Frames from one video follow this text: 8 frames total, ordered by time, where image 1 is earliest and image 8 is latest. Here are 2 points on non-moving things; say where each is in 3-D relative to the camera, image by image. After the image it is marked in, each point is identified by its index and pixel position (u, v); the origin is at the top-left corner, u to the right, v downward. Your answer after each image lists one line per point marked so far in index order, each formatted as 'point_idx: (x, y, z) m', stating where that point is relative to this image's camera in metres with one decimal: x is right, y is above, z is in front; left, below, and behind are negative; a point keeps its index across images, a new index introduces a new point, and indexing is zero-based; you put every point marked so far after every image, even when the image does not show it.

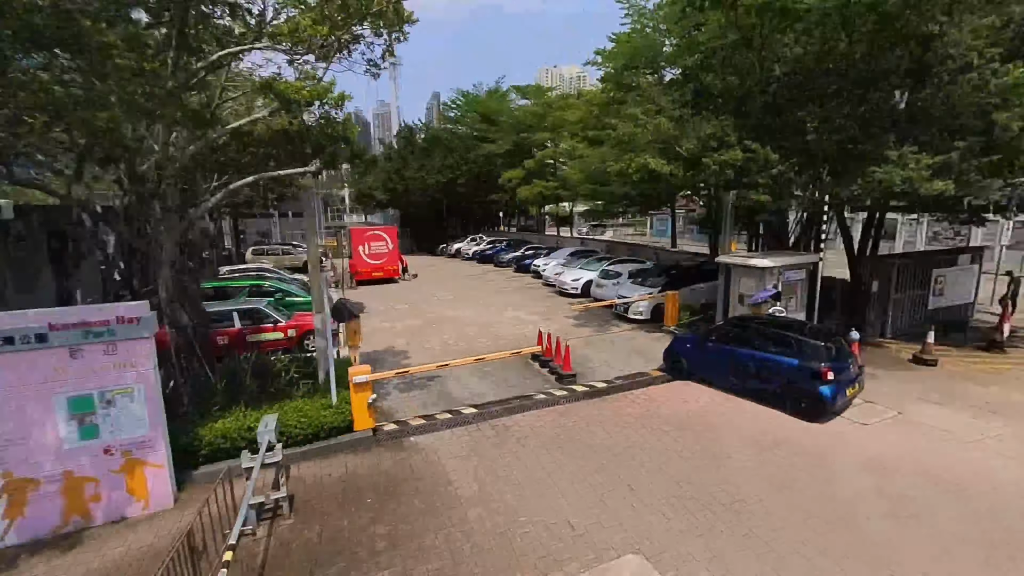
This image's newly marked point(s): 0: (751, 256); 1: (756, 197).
0: (+7.2, +0.9, +9.7) m
1: (+7.2, +2.9, +9.7) m
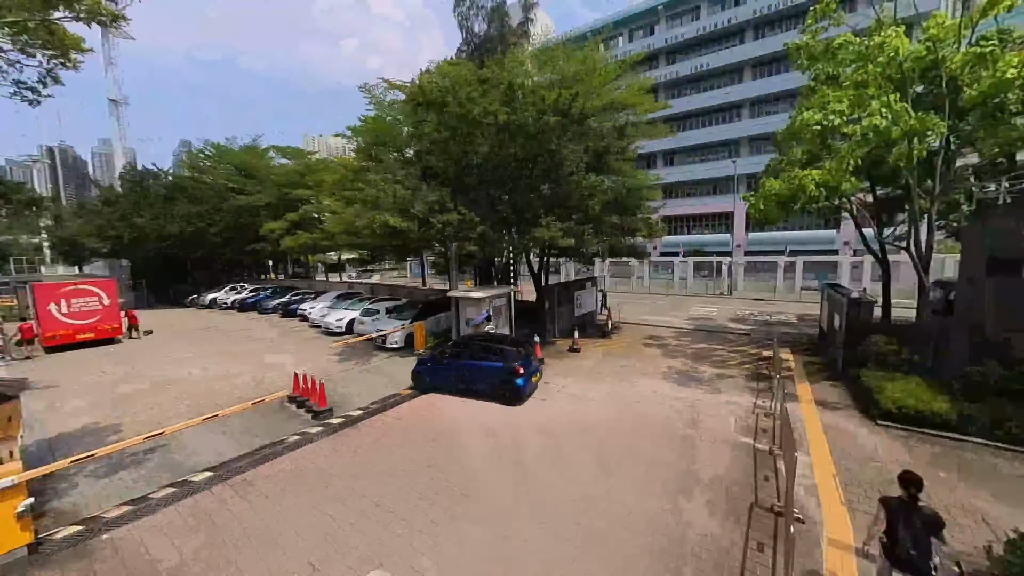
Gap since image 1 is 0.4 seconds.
0: (-1.9, -0.2, +12.4) m
1: (-2.1, +1.7, +12.6) m
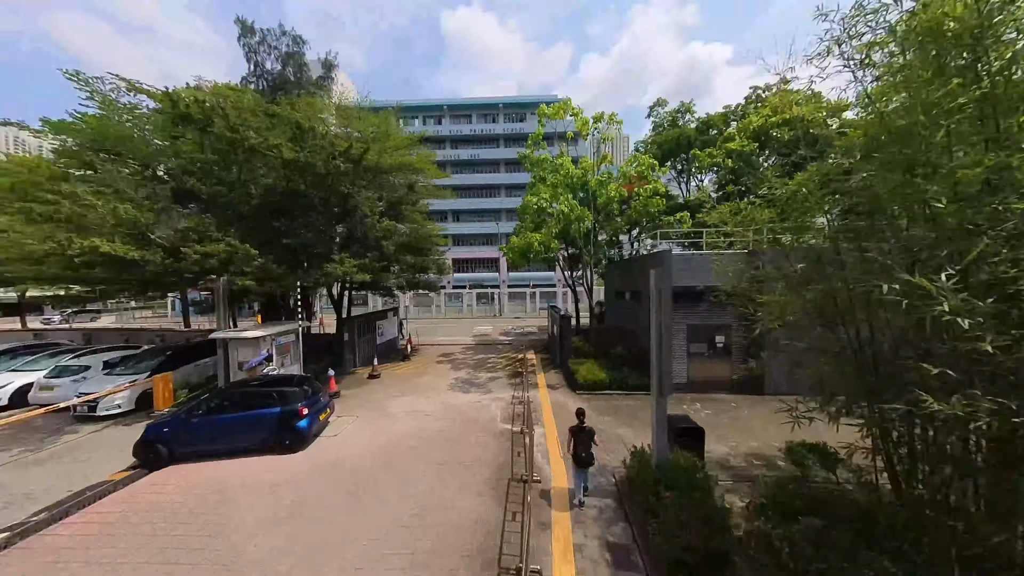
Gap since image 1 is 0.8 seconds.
0: (-10.4, -1.7, +11.0) m
1: (-10.7, +0.2, +11.3) m
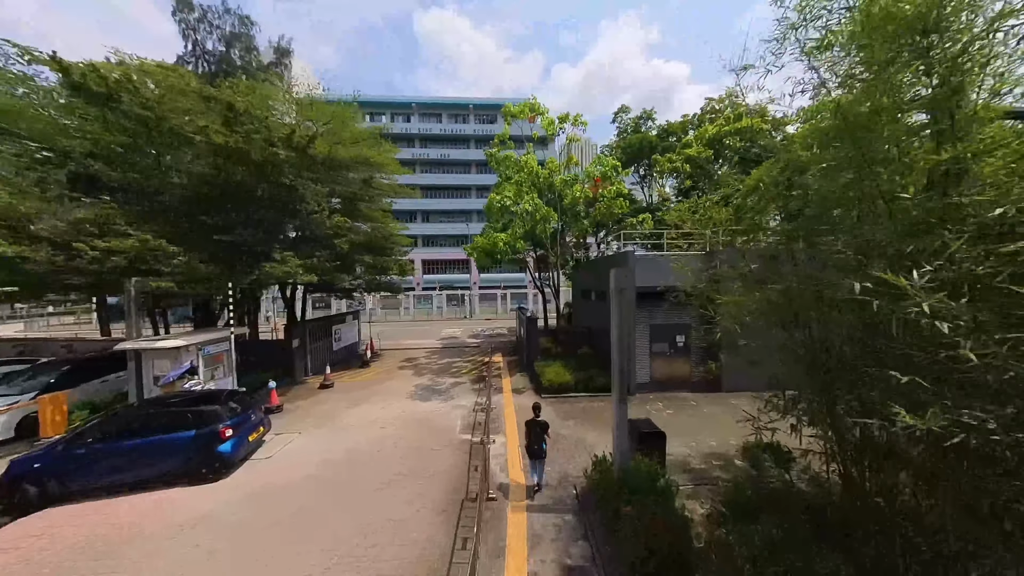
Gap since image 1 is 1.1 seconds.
0: (-11.8, -1.8, +9.5) m
1: (-12.1, +0.1, +9.8) m
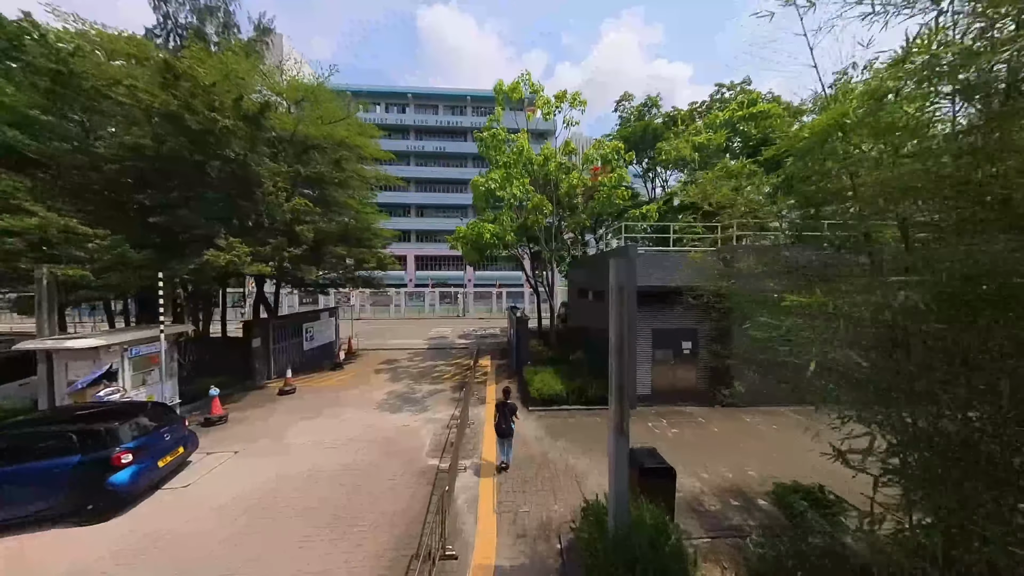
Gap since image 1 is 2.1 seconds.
0: (-12.4, -1.5, +8.0) m
1: (-12.7, +0.5, +8.2) m
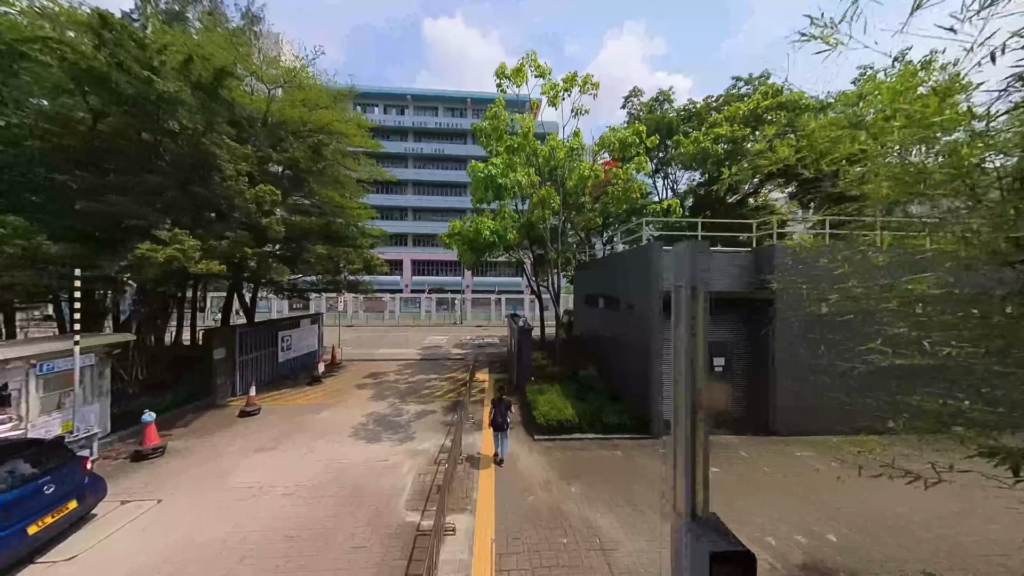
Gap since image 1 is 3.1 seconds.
0: (-12.3, -1.4, +6.2) m
1: (-12.6, +0.5, +6.5) m
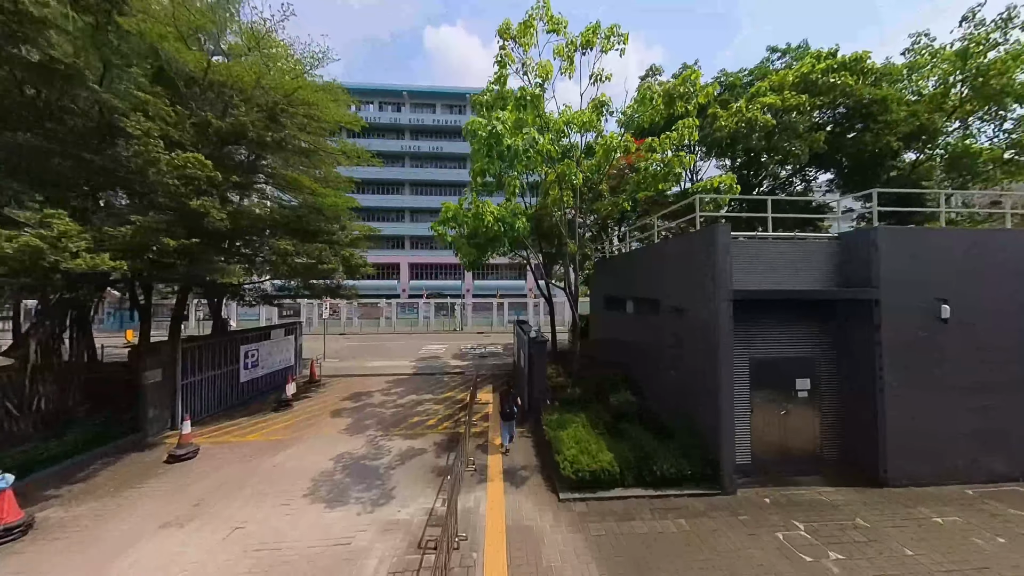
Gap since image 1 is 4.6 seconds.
0: (-12.0, -1.5, +3.8) m
1: (-12.3, +0.4, +4.1) m
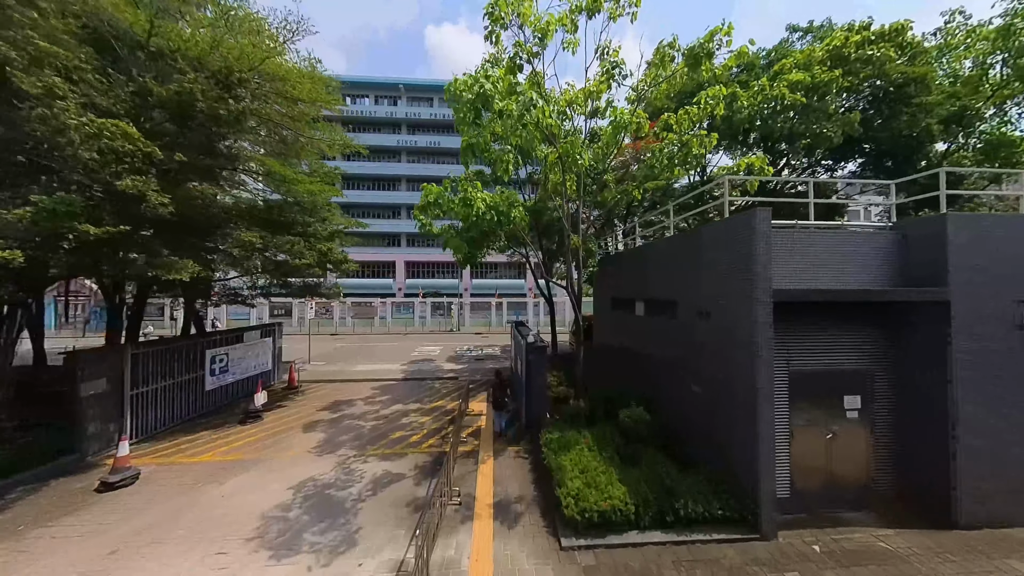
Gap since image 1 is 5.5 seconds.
0: (-12.1, -1.5, +2.6) m
1: (-12.4, +0.4, +2.9) m
